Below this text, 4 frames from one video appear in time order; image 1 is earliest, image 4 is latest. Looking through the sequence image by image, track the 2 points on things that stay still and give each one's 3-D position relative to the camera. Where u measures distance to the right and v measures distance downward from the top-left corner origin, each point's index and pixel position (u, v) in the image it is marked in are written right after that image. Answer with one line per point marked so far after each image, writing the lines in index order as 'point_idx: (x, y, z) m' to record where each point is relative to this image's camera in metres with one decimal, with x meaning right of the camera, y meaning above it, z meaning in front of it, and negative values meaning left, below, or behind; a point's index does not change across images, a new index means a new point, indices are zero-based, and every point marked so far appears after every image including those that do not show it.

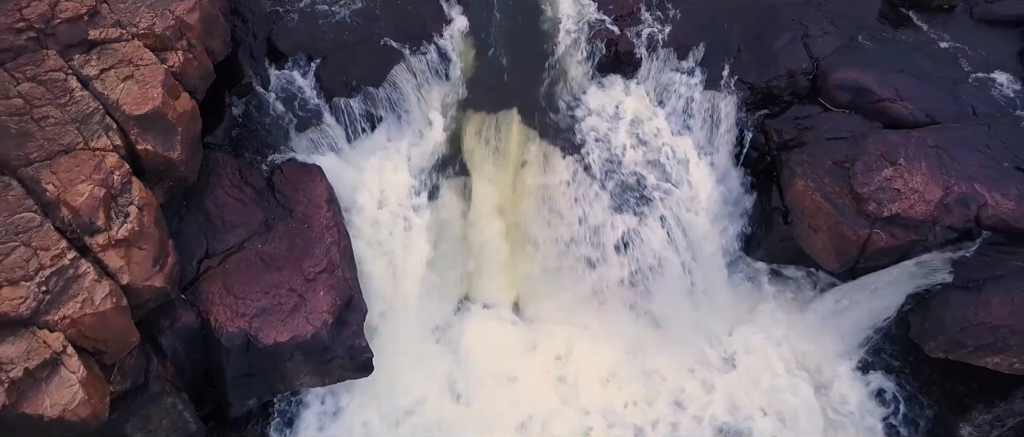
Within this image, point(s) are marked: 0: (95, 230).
0: (-5.6, -0.2, +9.2) m
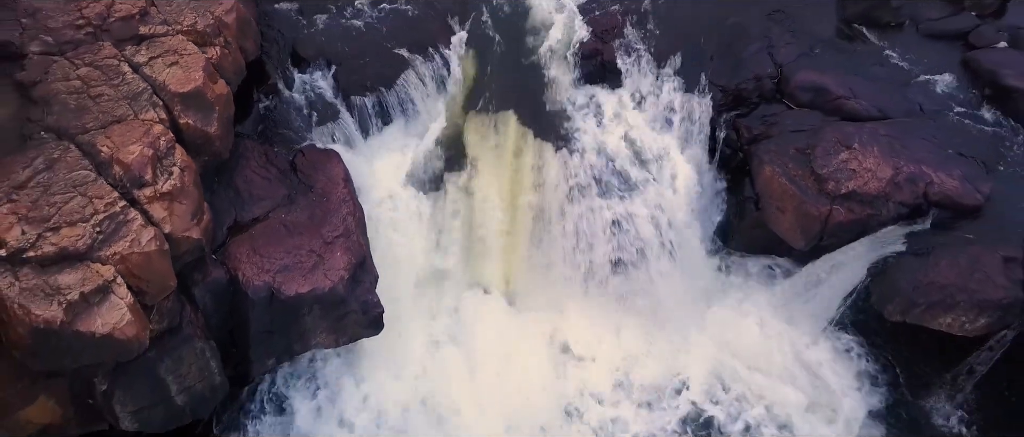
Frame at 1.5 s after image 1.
0: (-5.6, +0.5, +10.5) m
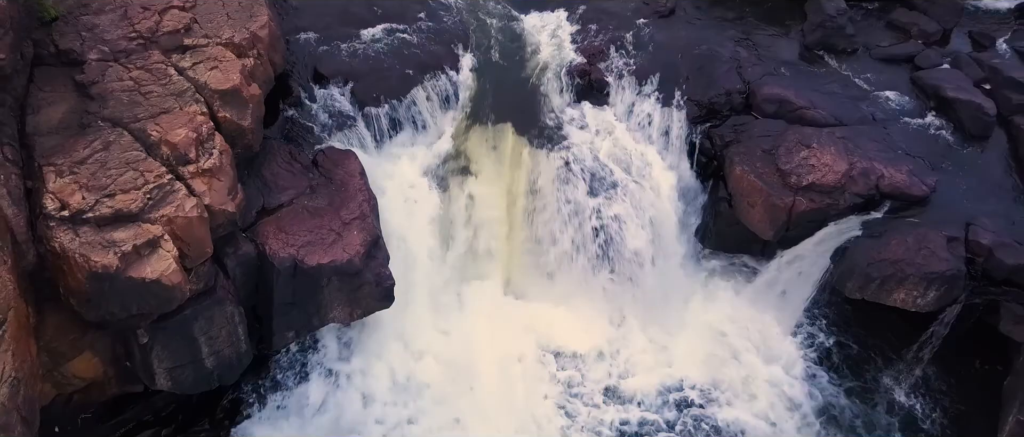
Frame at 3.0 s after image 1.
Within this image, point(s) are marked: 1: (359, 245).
0: (-5.7, +1.0, +12.0) m
1: (-2.9, -0.5, +13.0) m
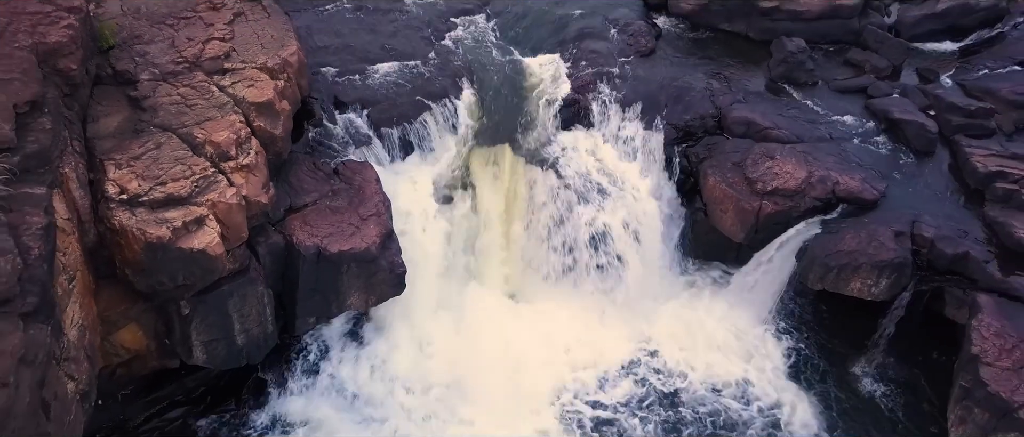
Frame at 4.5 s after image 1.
0: (-5.7, +1.2, +13.8) m
1: (-3.0, -0.4, +14.7) m
